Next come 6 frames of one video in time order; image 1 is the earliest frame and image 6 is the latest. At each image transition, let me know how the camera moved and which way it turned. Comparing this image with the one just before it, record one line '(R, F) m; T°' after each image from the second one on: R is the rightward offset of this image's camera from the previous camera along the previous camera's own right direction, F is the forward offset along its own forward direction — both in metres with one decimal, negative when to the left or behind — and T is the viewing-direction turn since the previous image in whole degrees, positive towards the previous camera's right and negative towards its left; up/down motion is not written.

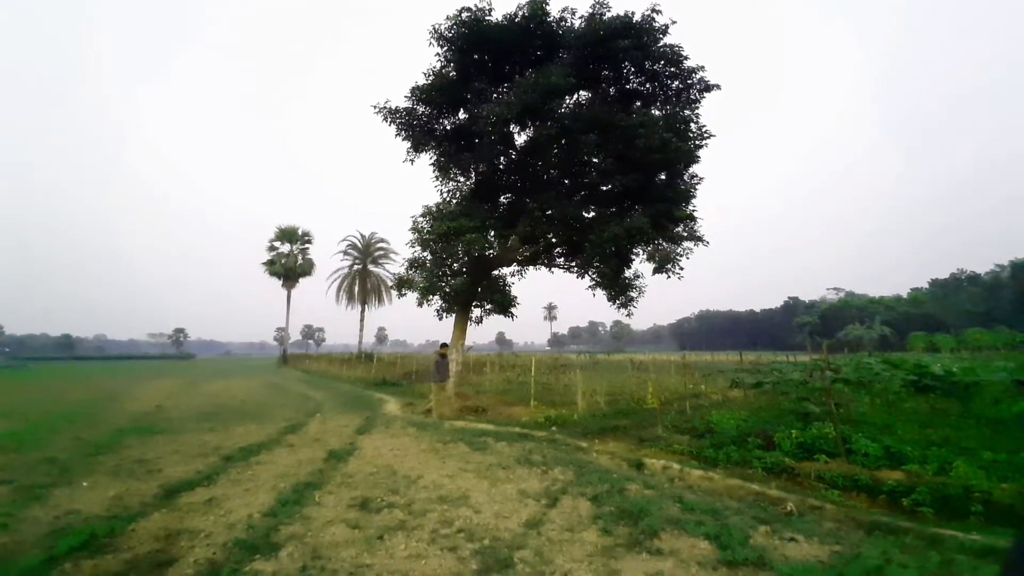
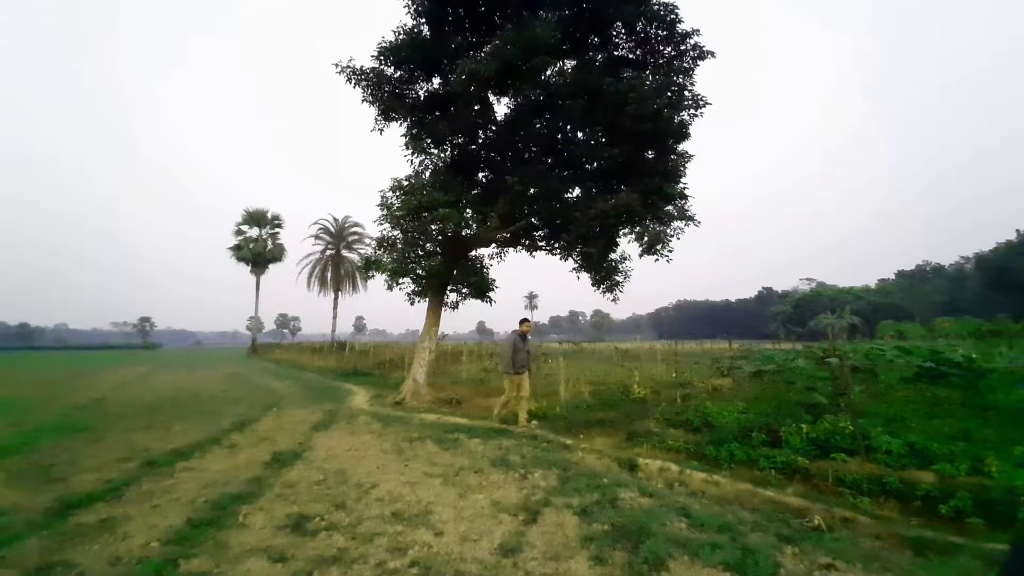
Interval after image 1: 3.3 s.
(+0.1, +1.2) m; +2°
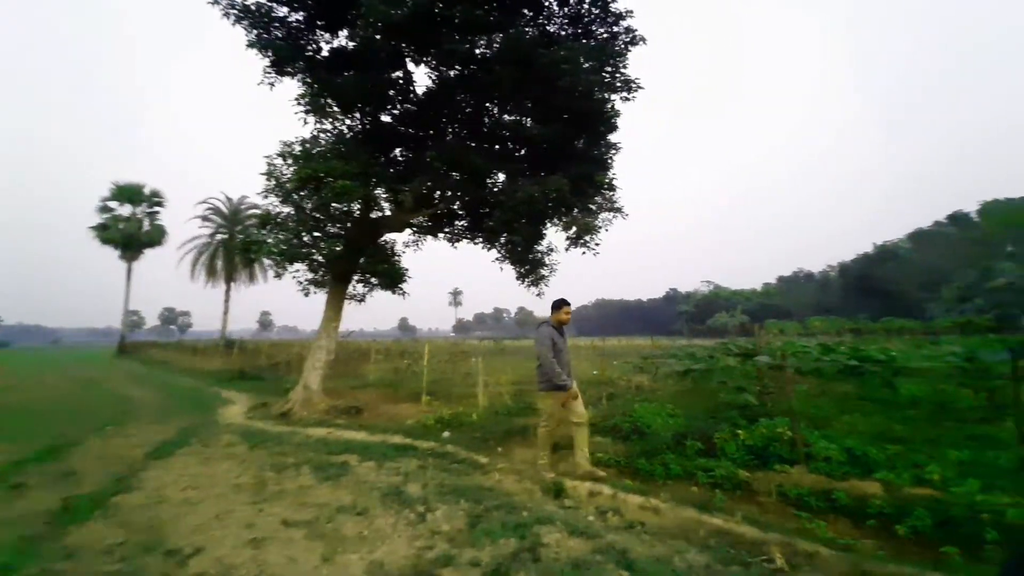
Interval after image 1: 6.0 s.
(+0.2, +1.5) m; +7°
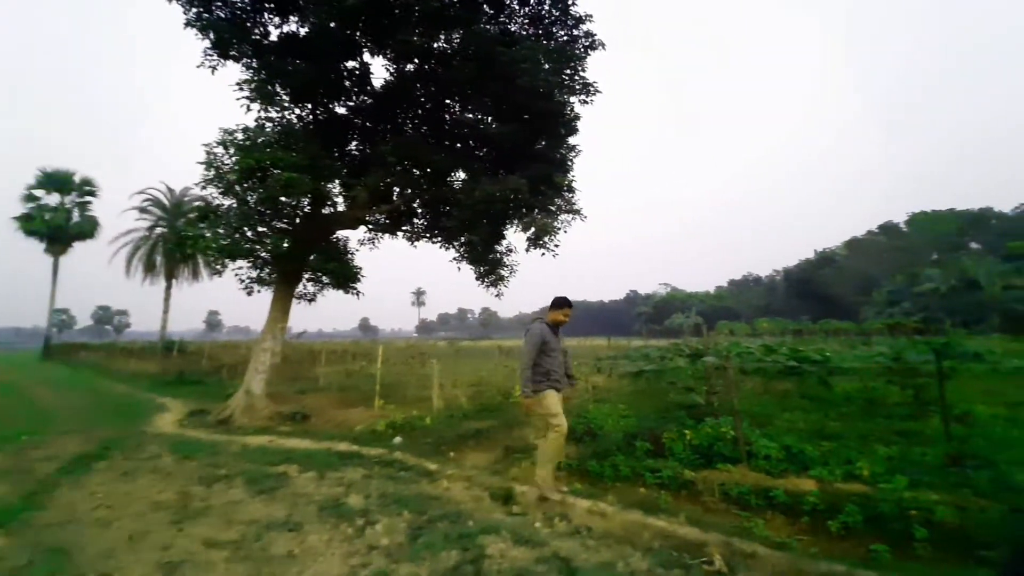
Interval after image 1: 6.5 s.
(+0.2, +0.2) m; +3°
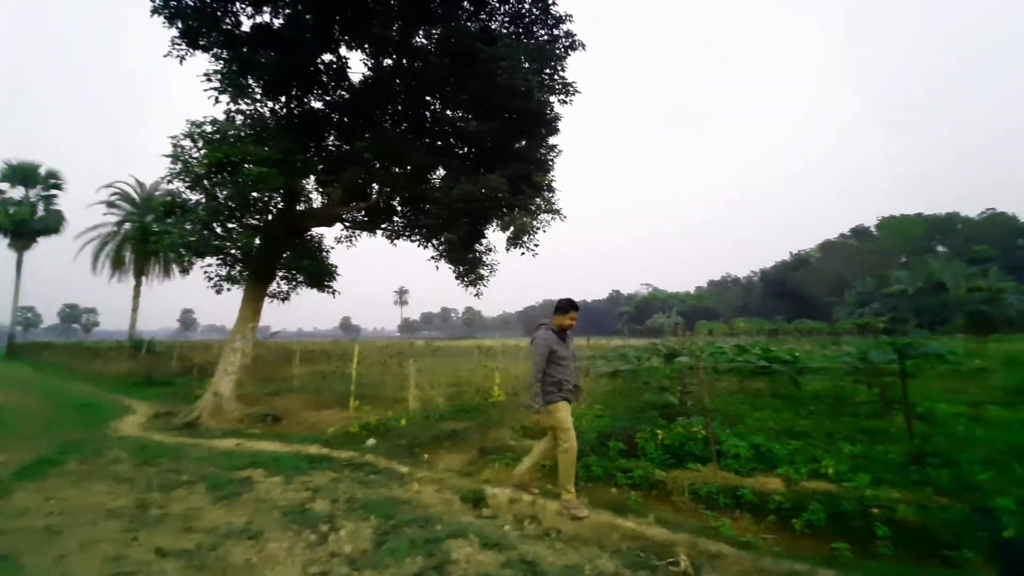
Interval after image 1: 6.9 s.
(+0.1, +0.1) m; +2°
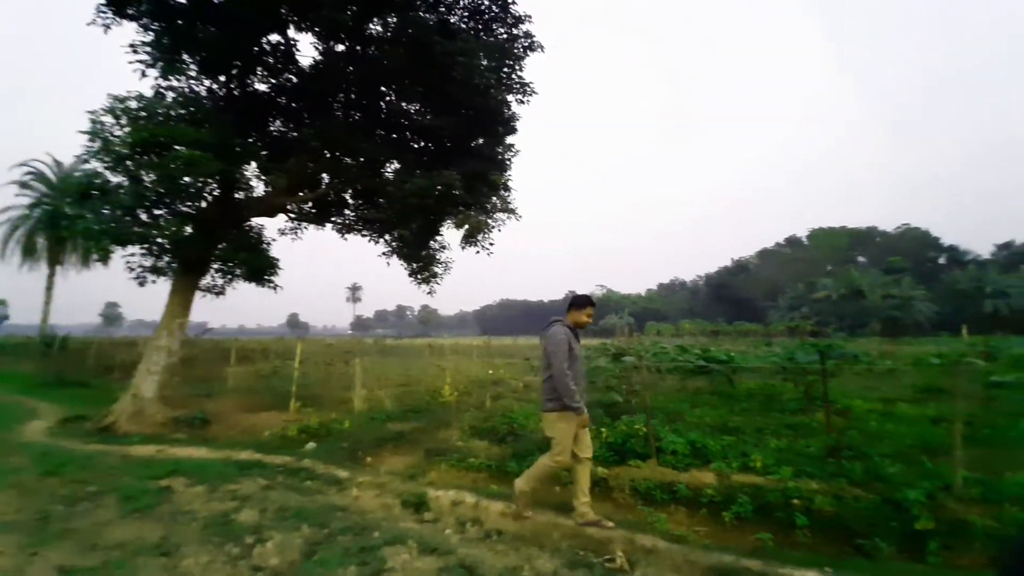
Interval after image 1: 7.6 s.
(+0.1, +0.2) m; +4°
